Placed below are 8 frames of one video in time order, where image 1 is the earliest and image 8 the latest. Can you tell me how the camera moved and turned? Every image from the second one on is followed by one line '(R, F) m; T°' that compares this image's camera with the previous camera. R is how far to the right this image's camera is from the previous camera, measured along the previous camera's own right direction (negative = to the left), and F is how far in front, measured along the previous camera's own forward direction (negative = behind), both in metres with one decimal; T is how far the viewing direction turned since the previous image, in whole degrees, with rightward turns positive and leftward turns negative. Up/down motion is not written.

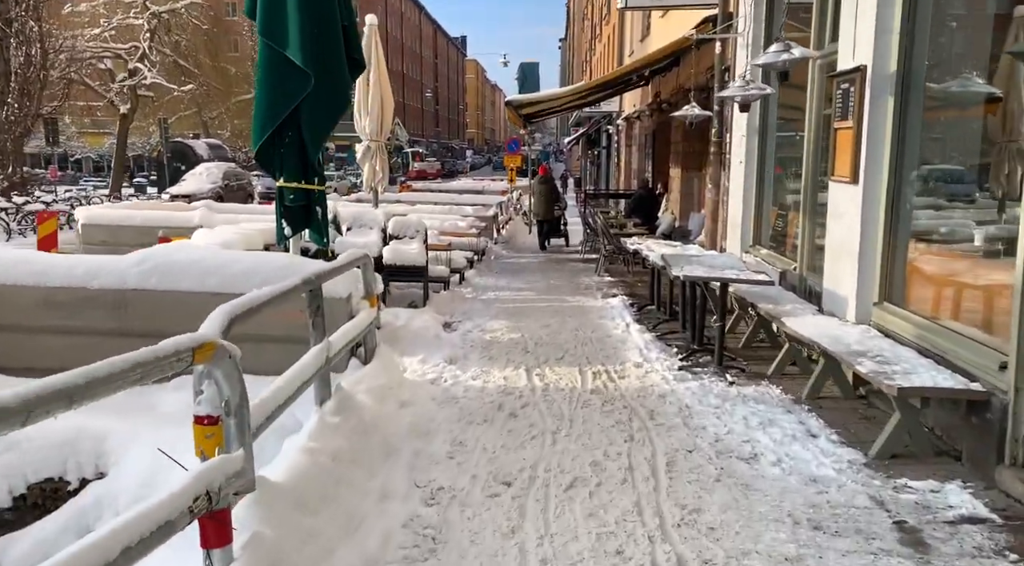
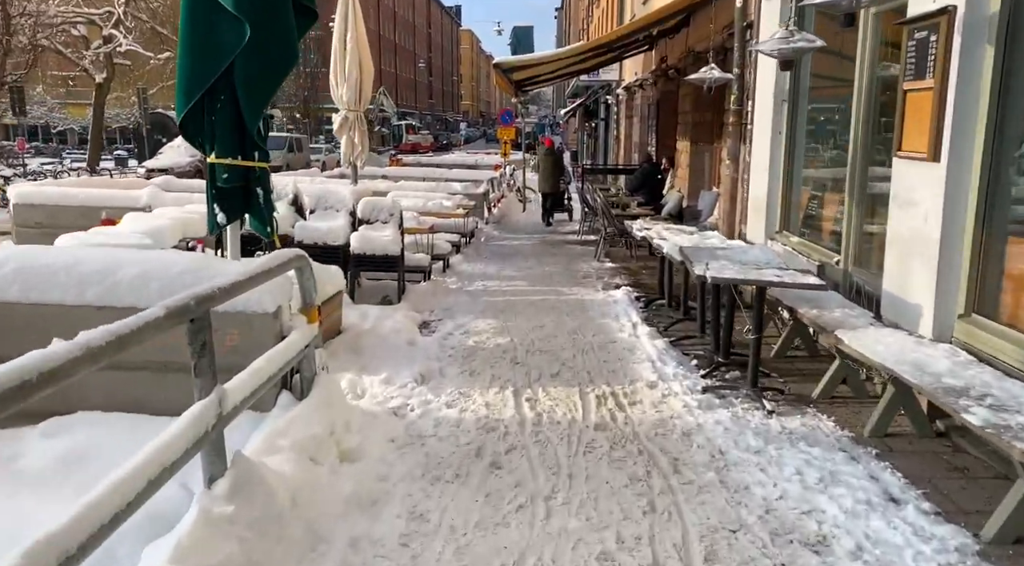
(+0.1, +1.2) m; 0°
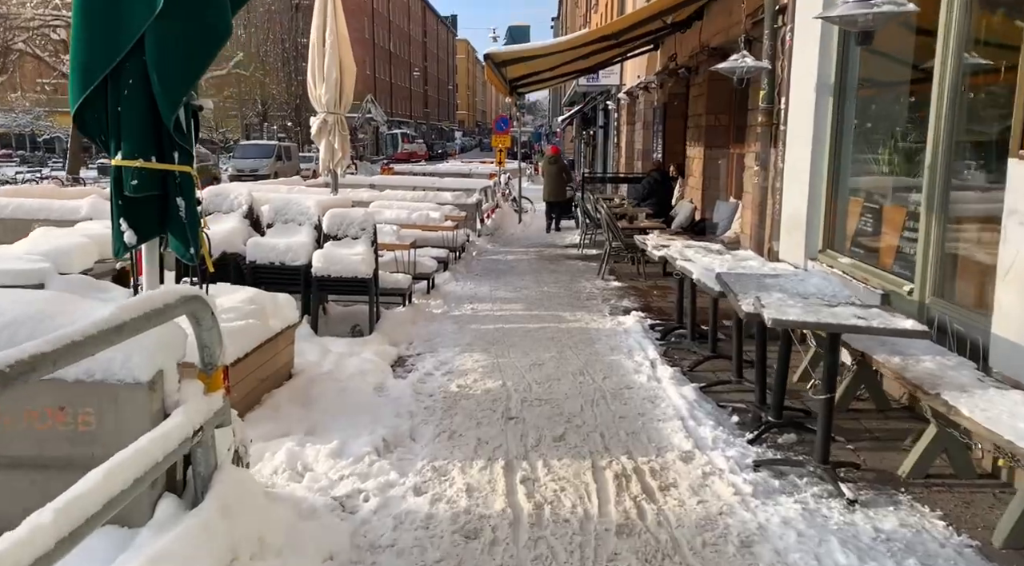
(0.0, +1.2) m; 0°
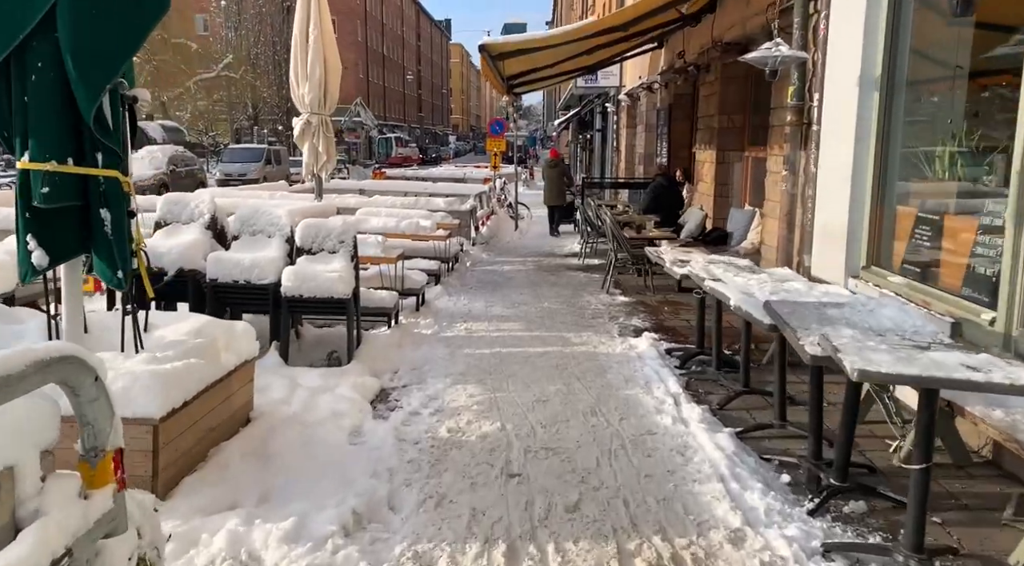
(0.0, +0.8) m; 0°
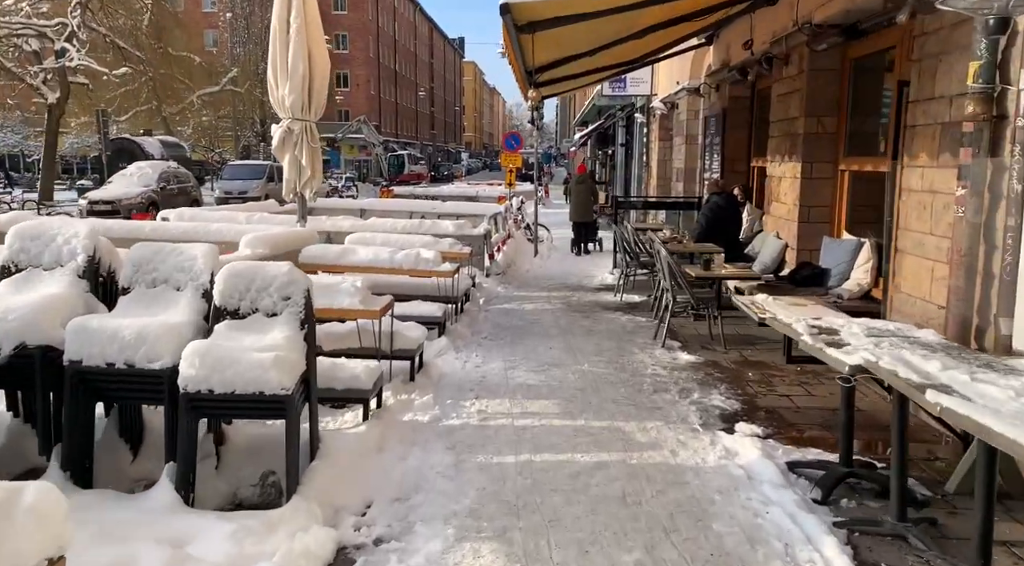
(-0.1, +2.2) m; -1°
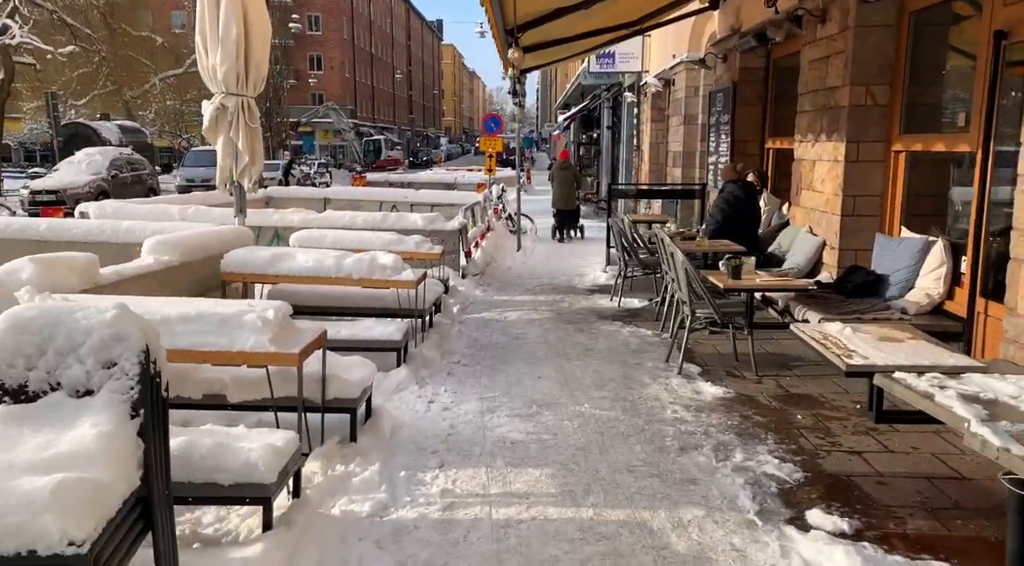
(0.0, +1.5) m; +1°
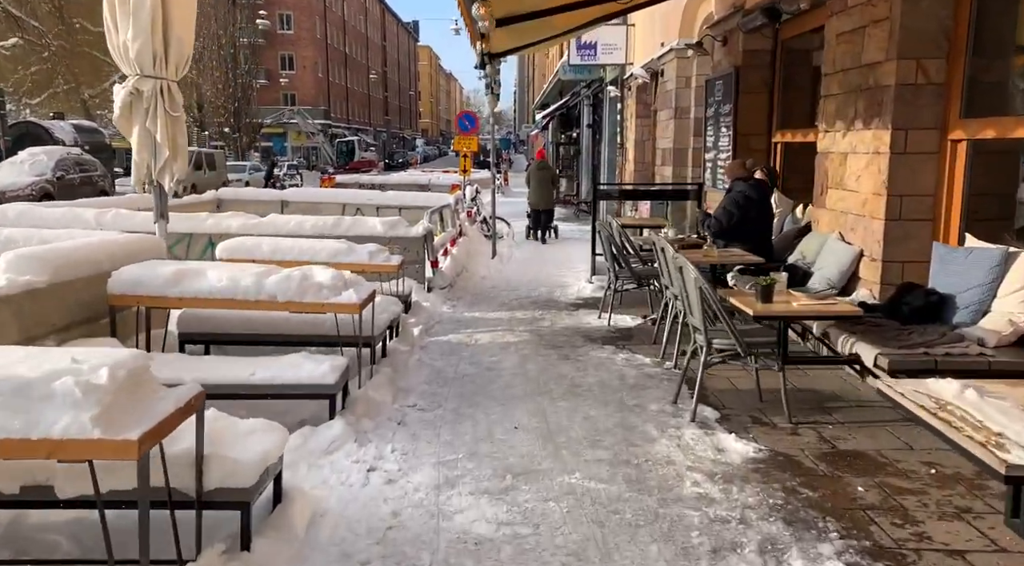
(+0.1, +1.3) m; +2°
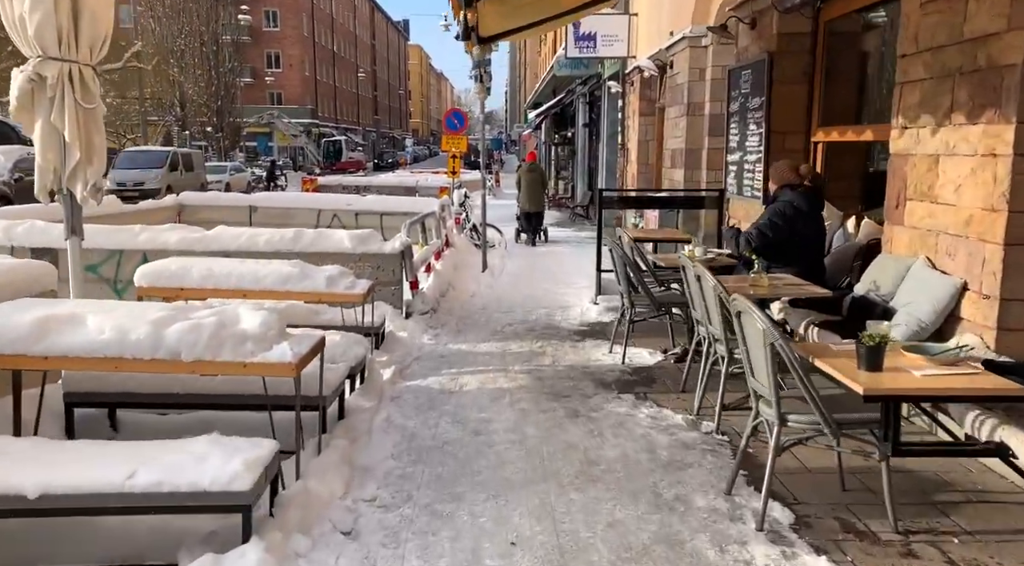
(0.0, +1.3) m; +1°
